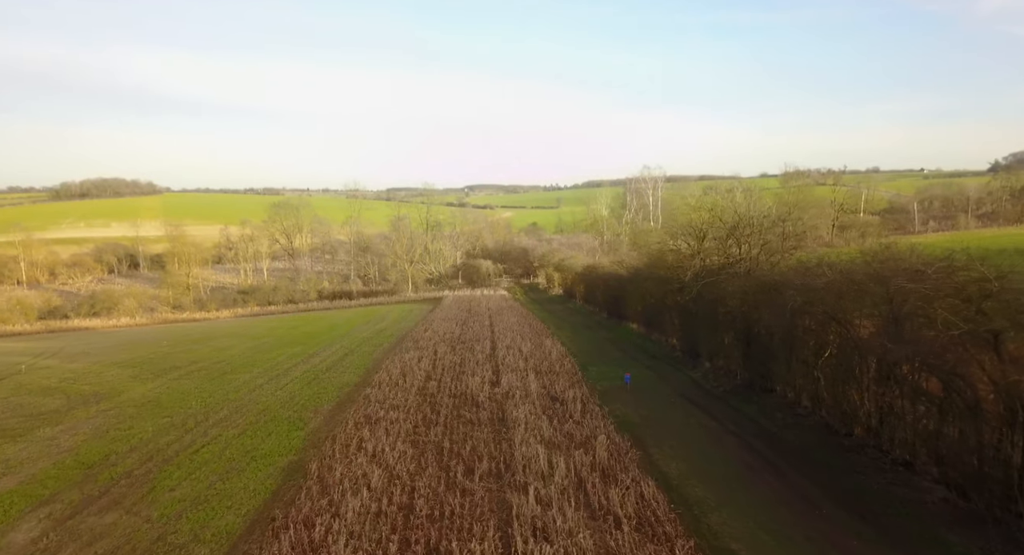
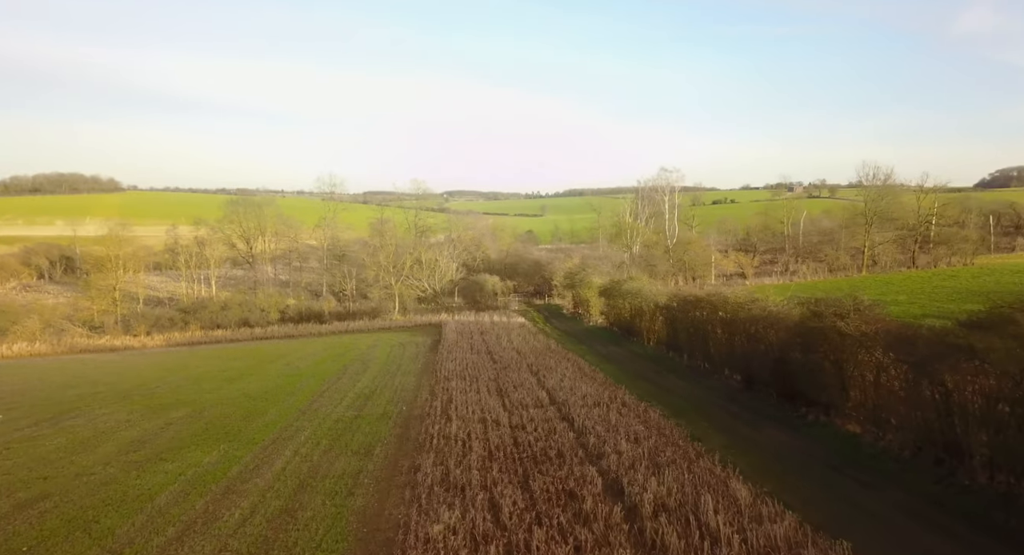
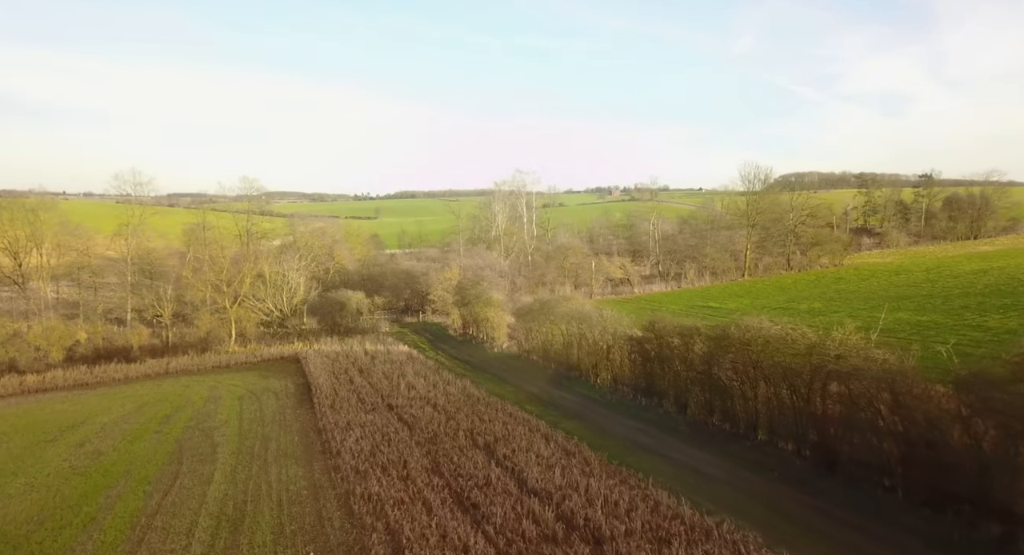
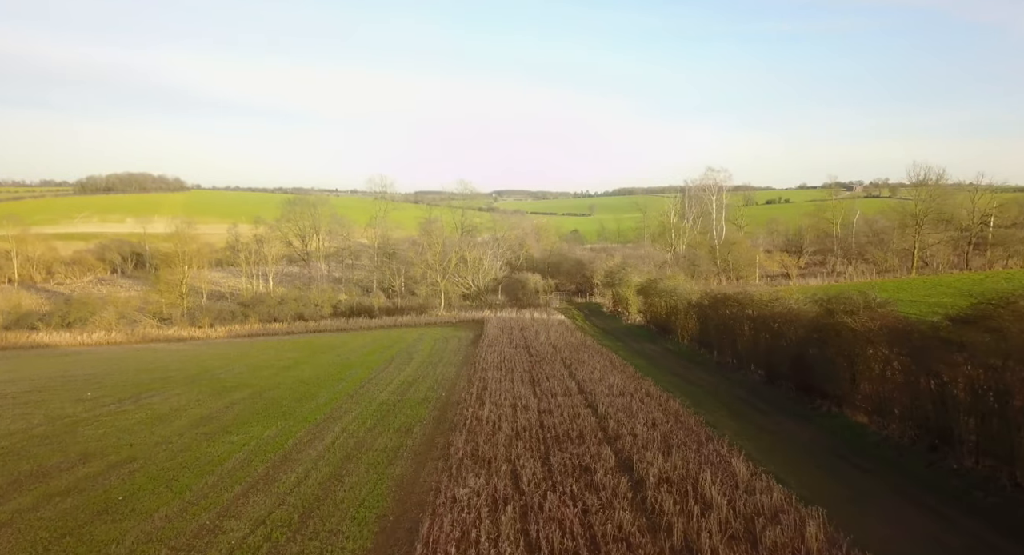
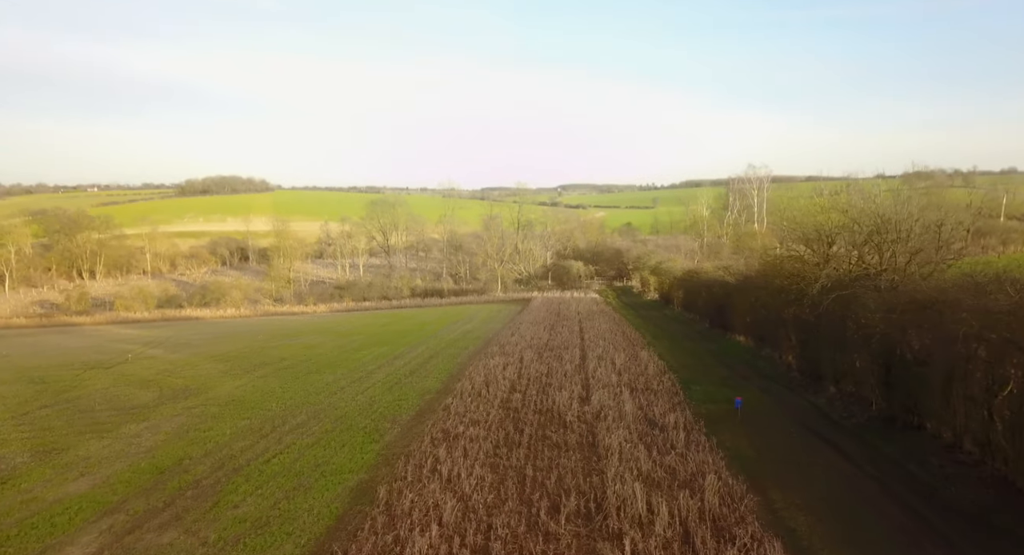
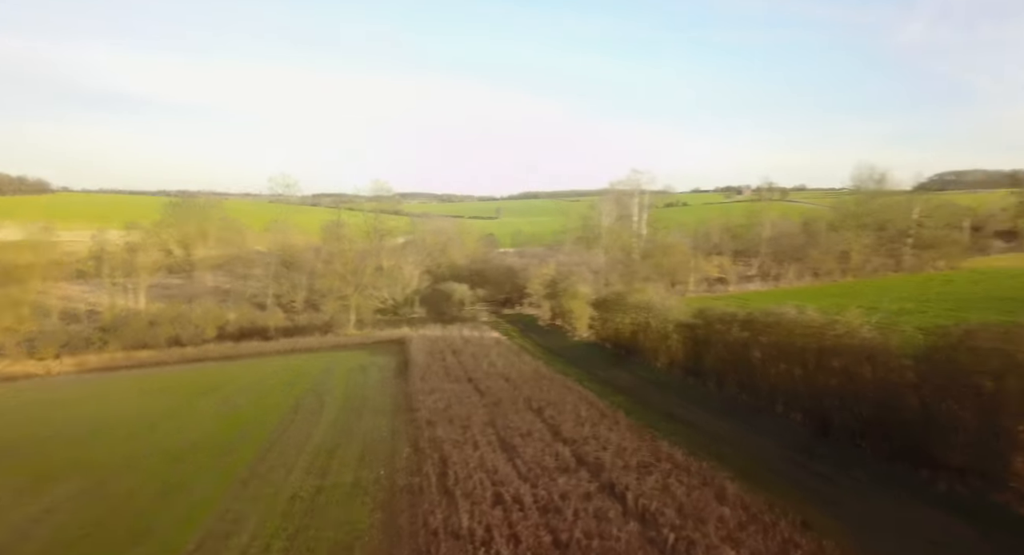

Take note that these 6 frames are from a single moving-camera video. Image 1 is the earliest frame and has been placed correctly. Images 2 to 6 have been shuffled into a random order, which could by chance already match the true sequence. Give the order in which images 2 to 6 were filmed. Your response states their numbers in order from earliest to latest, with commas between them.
5, 4, 2, 6, 3
